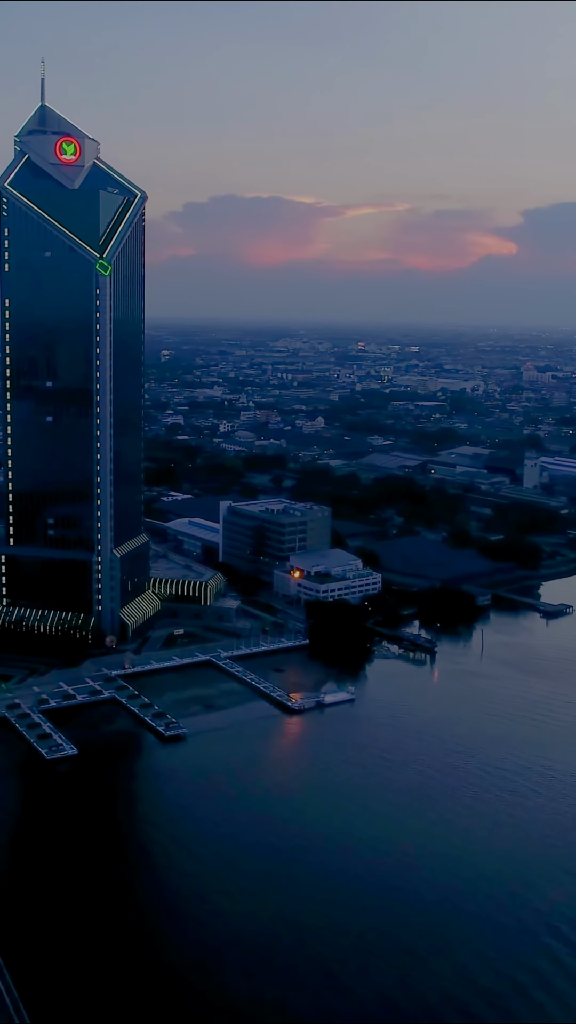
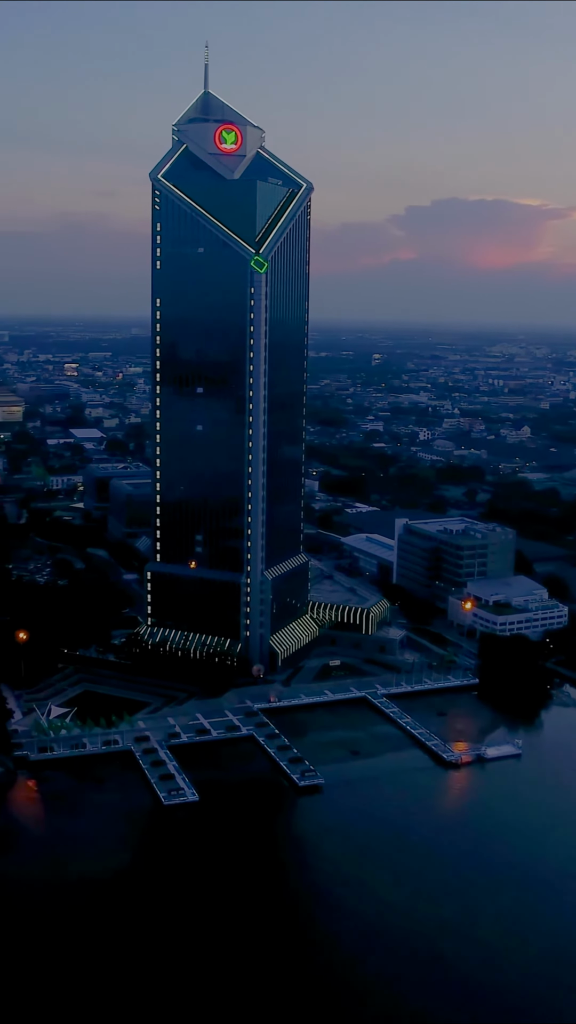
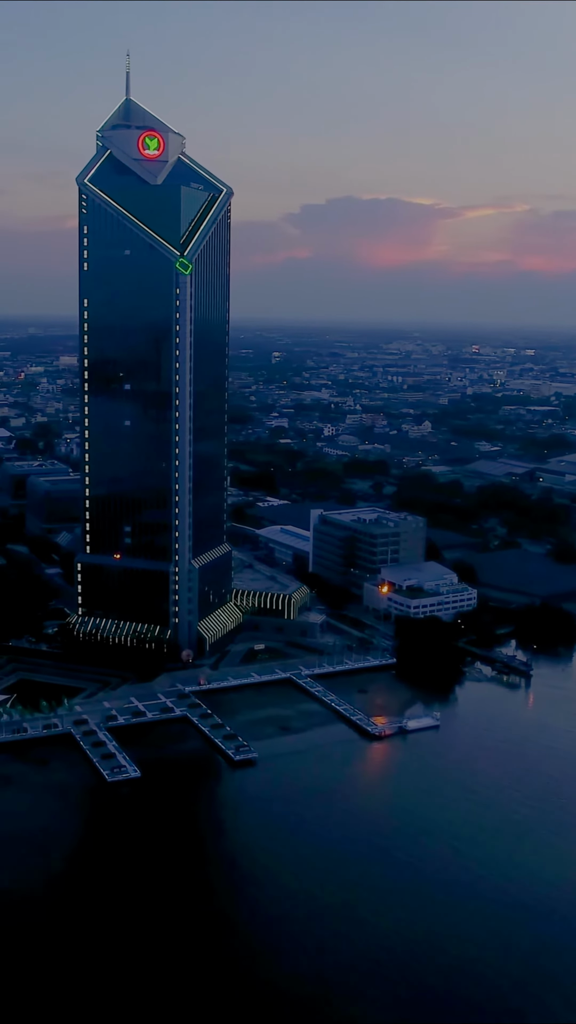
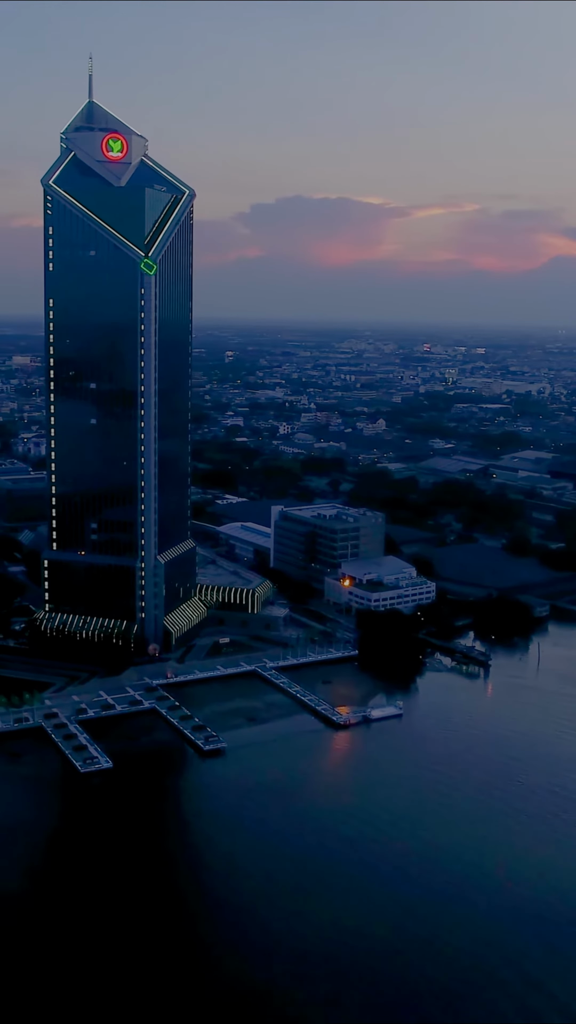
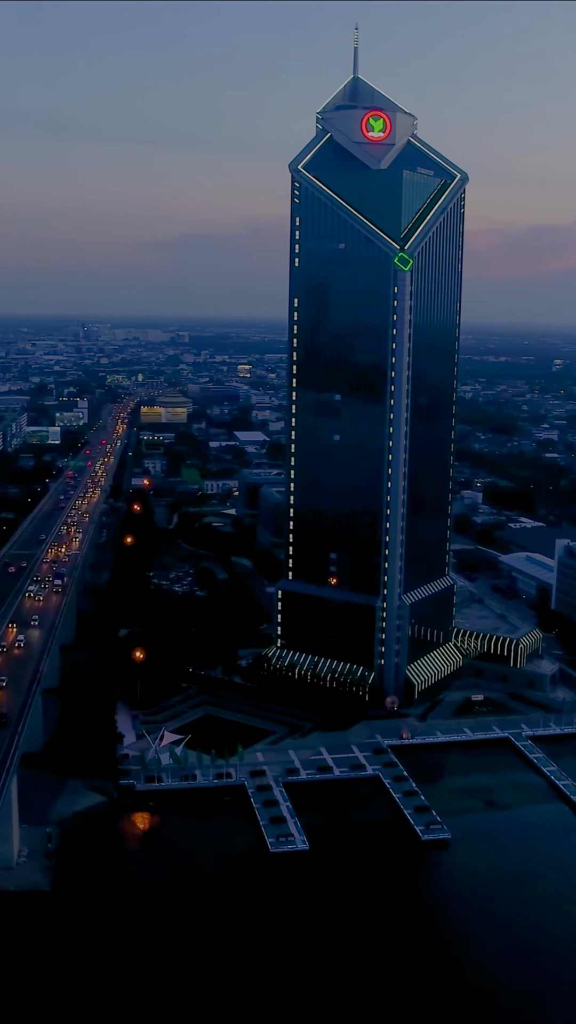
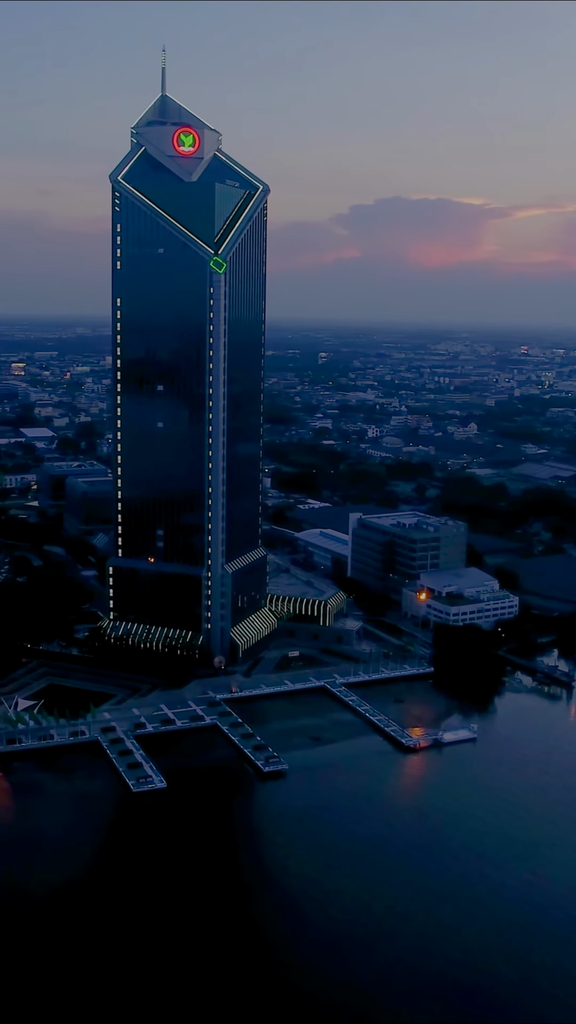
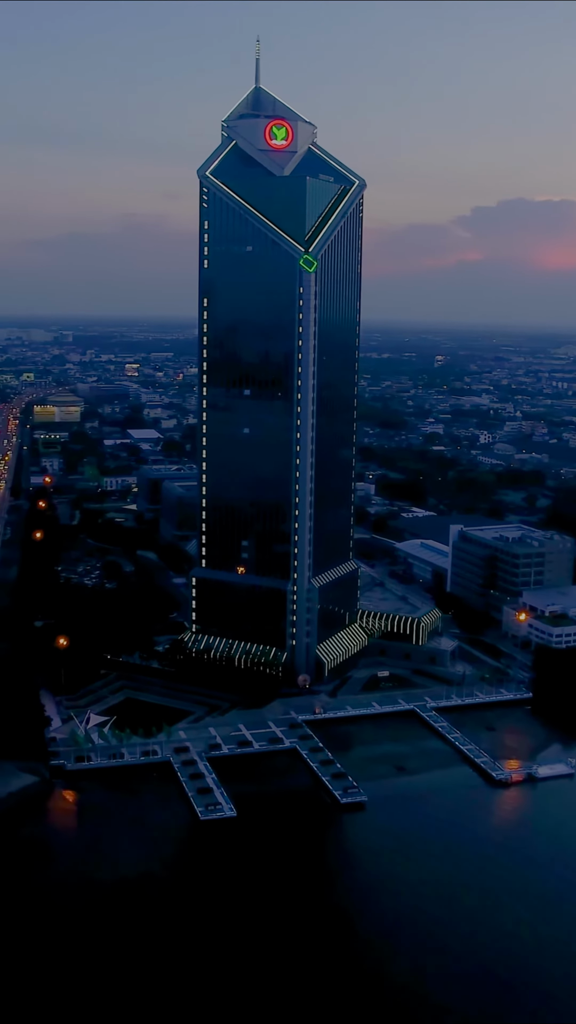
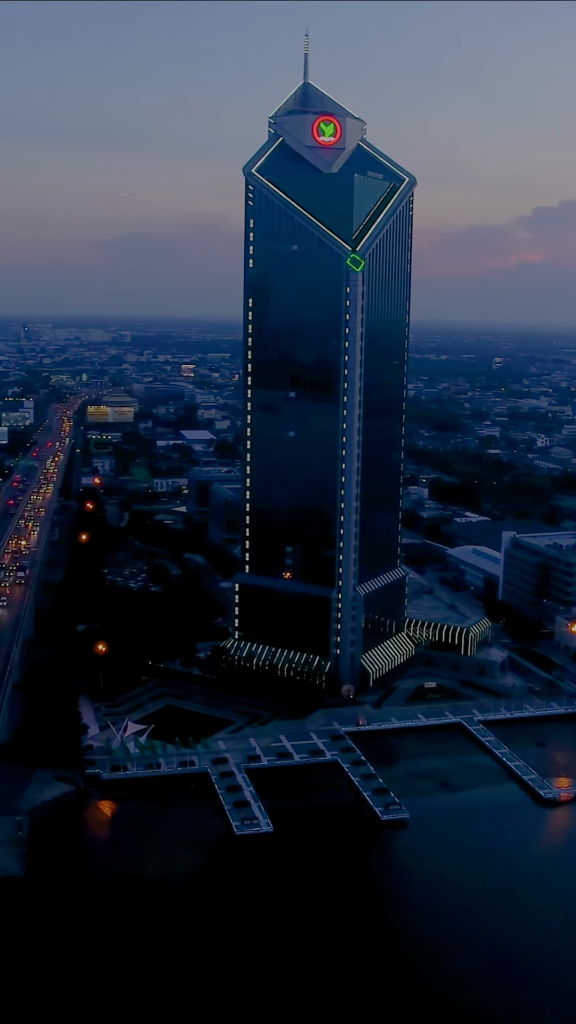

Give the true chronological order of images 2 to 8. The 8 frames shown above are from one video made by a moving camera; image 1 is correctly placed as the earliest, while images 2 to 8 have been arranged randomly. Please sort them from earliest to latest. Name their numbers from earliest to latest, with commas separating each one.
4, 3, 6, 2, 7, 8, 5
